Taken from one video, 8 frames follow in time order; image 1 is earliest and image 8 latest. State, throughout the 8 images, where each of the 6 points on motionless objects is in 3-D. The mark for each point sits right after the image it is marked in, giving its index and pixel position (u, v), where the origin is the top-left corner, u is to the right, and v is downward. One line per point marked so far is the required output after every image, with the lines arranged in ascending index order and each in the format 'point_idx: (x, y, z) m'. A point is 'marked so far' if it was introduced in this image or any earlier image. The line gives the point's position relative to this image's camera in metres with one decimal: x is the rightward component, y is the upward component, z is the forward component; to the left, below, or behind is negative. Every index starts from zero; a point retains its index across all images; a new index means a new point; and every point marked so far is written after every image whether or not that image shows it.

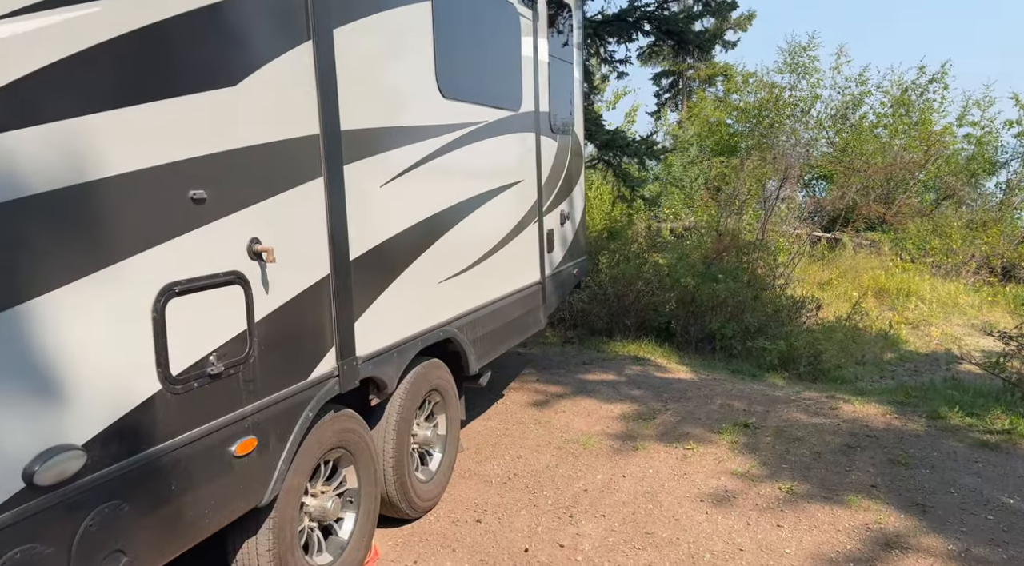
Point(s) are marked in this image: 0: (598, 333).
0: (+1.0, -0.6, +9.2) m
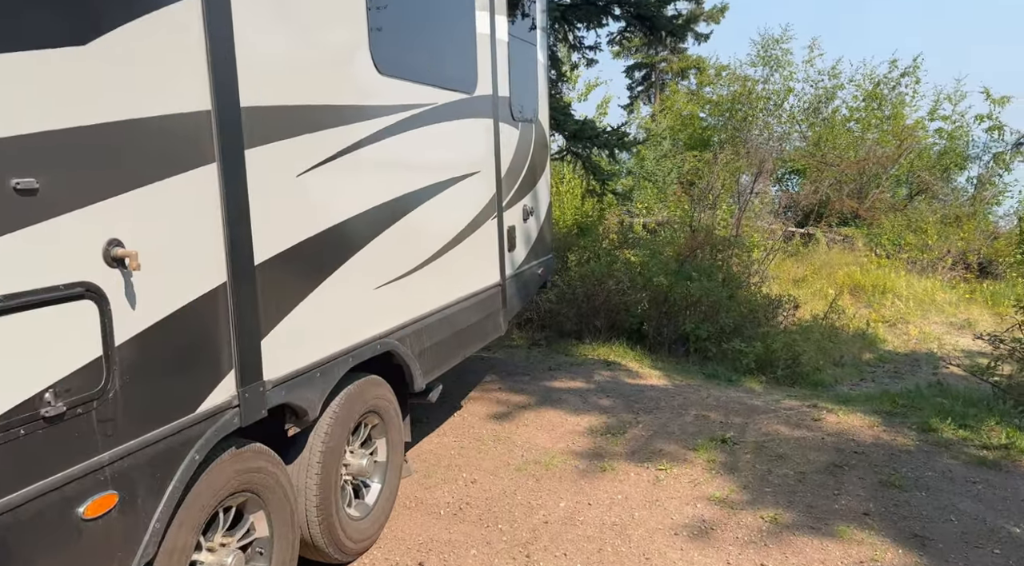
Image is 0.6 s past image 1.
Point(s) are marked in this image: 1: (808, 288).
0: (+0.6, -0.6, +8.7) m
1: (+4.9, -0.1, +13.9) m
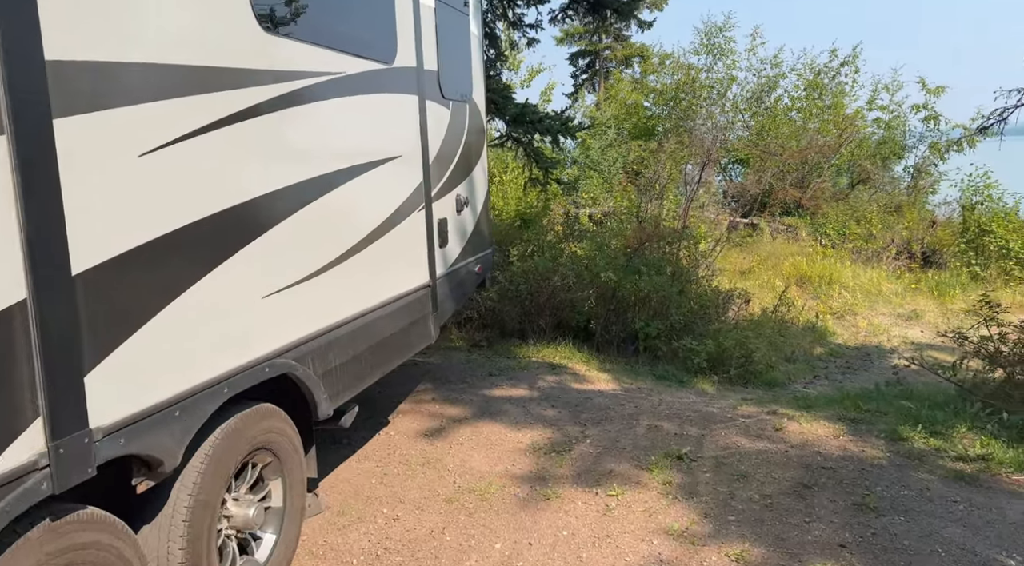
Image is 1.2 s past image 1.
0: (0.0, -0.5, +8.1) m
1: (+4.0, +0.1, +13.5) m
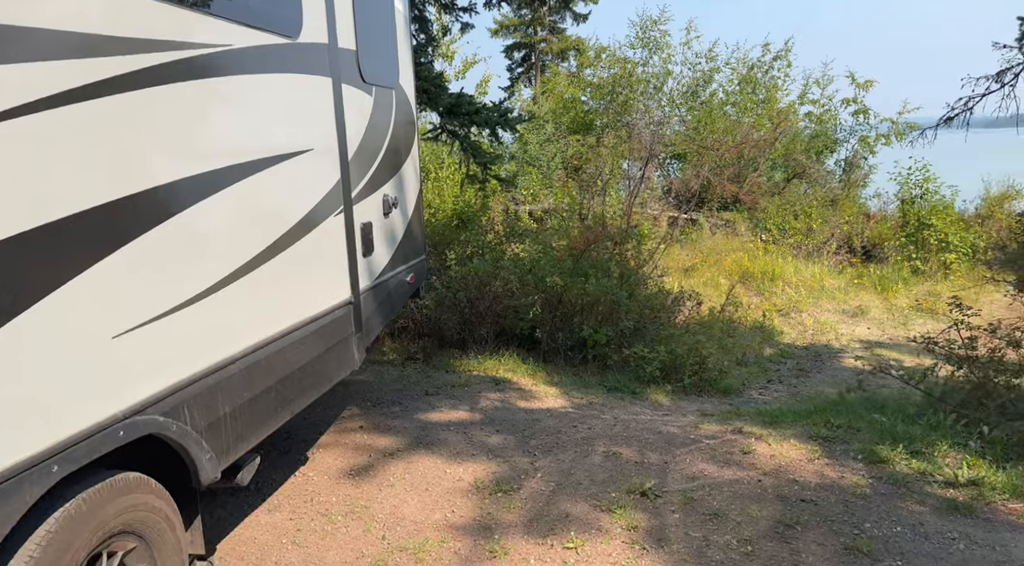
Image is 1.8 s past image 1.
0: (-0.6, -0.6, +7.5) m
1: (+3.0, +0.1, +13.2) m
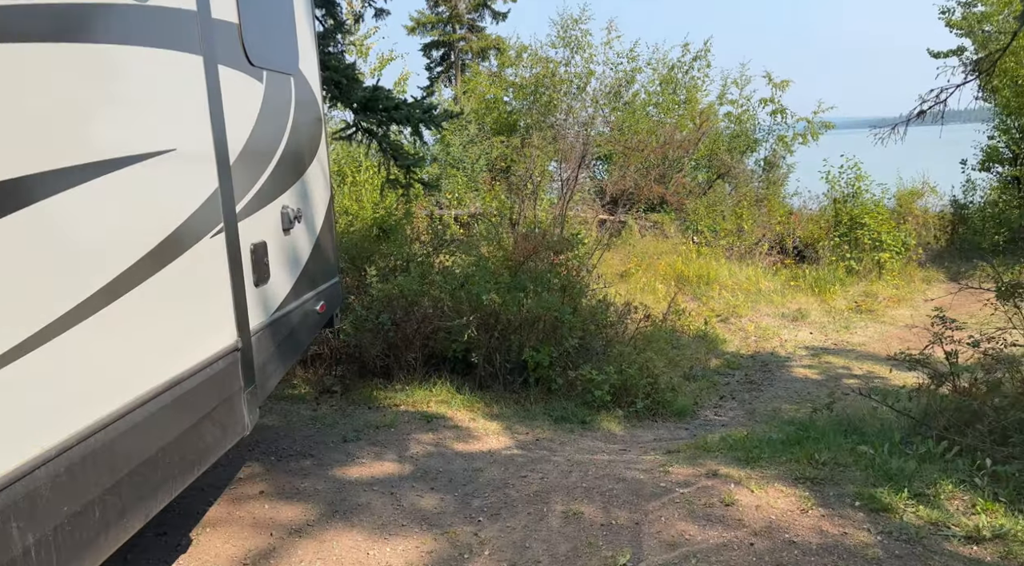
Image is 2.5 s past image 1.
0: (-1.1, -0.7, +6.6) m
1: (+1.9, 0.0, +12.5) m
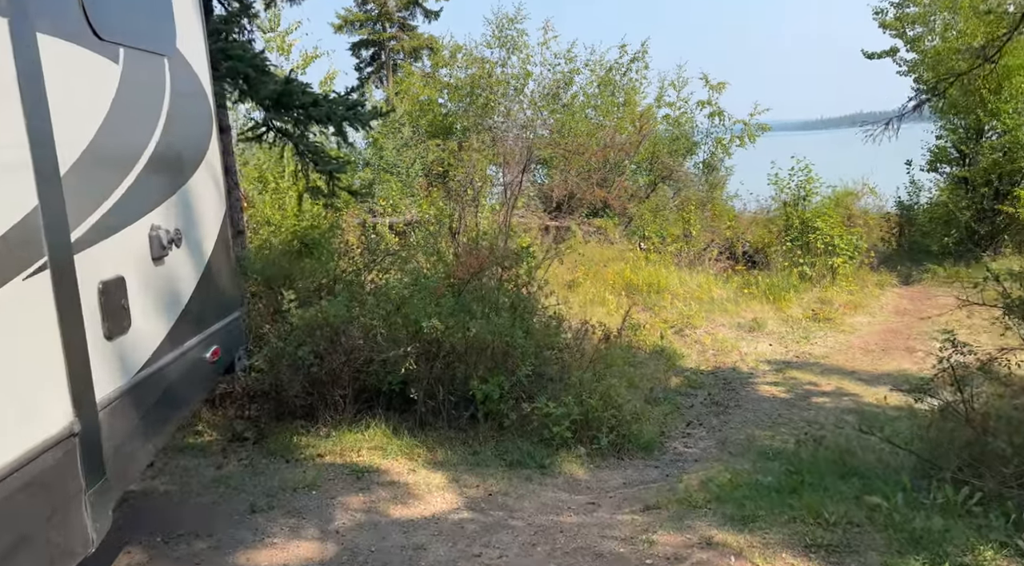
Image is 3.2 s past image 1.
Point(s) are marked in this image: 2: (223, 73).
0: (-1.5, -0.9, +5.6) m
1: (+1.0, -0.2, +11.8) m
2: (-1.9, +1.4, +5.3) m
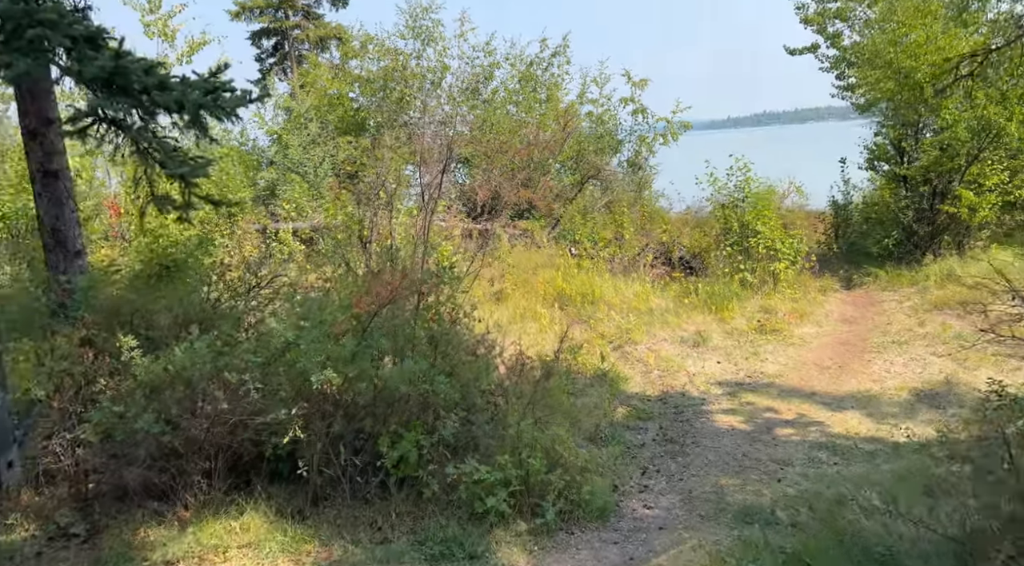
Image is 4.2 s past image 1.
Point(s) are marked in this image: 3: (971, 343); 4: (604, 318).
0: (-1.9, -1.1, +4.2) m
1: (0.0, -0.3, +10.6) m
2: (-2.3, +1.1, +3.9) m
3: (+5.4, -0.7, +9.6) m
4: (+1.2, -0.5, +11.1) m
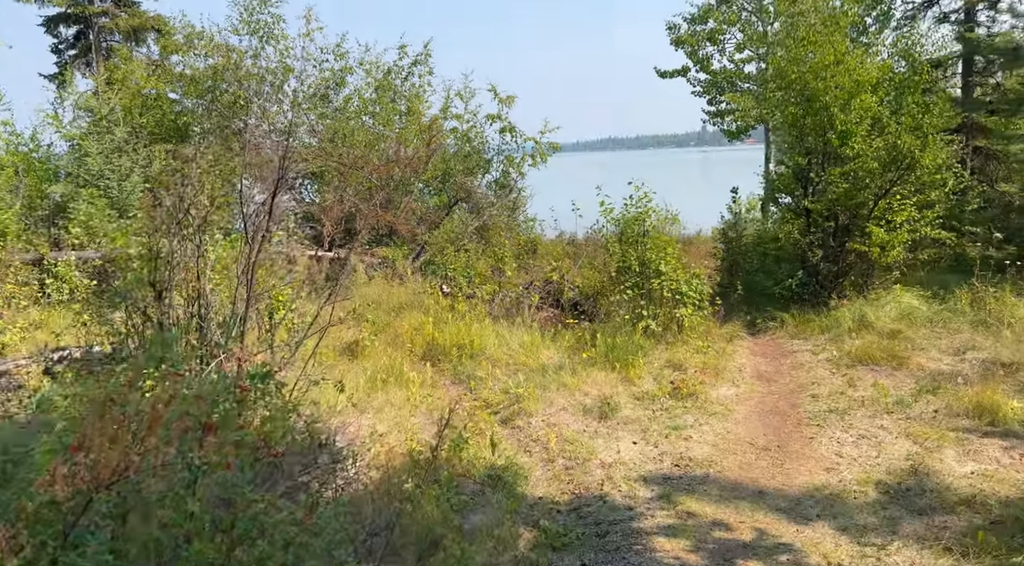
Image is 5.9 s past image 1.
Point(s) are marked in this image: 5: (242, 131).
0: (-2.2, -1.5, +1.6) m
1: (-1.4, -0.9, +8.2) m
2: (-2.5, +0.7, +1.3) m
3: (+4.0, -1.3, +8.2) m
4: (-0.3, -1.1, +8.9) m
5: (-3.5, +2.0, +11.0) m
